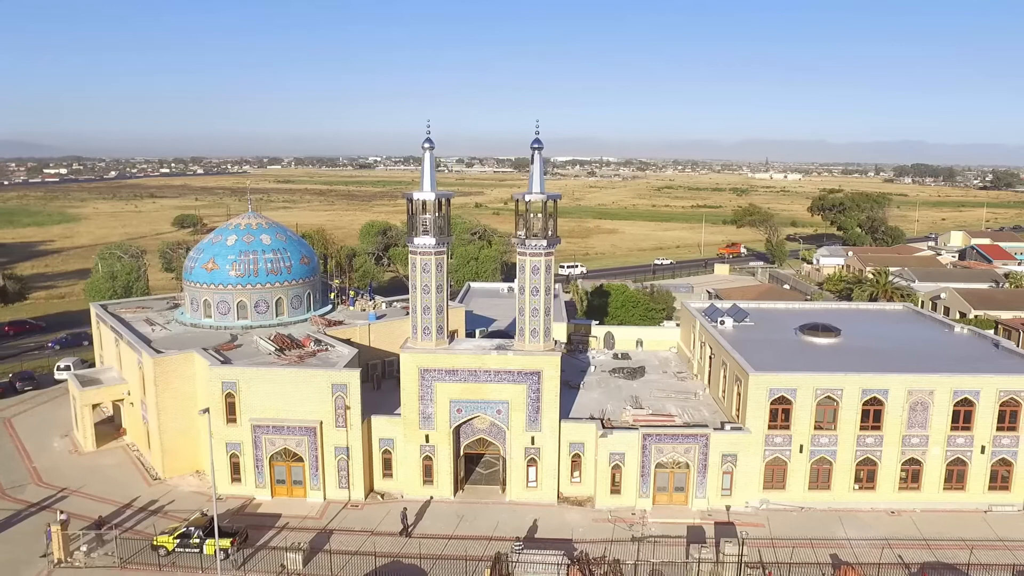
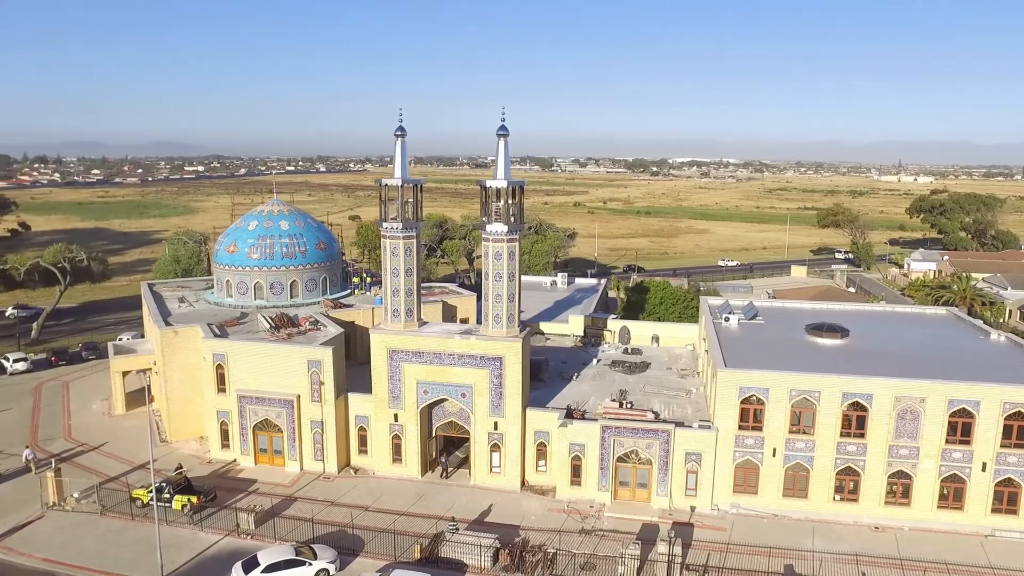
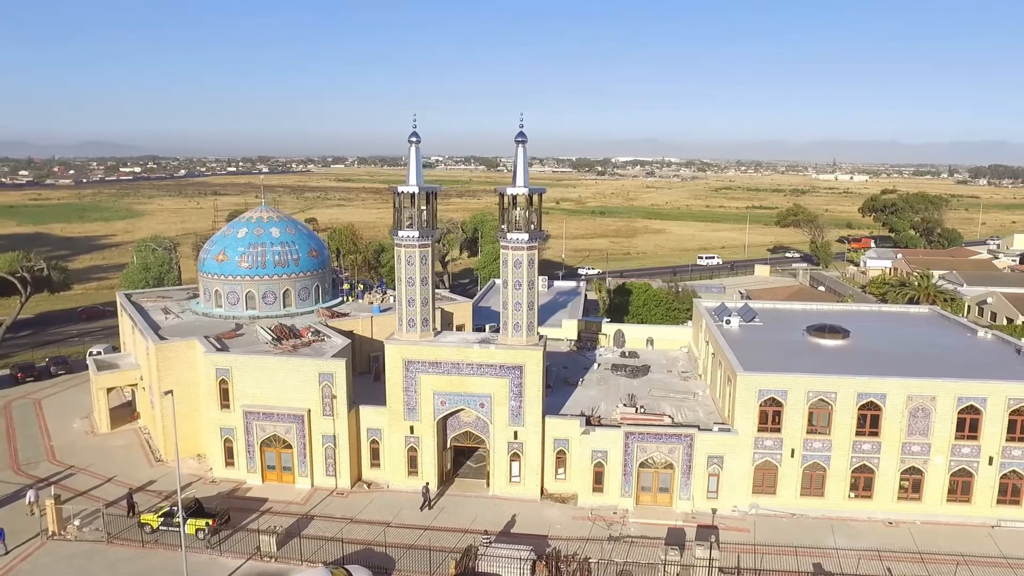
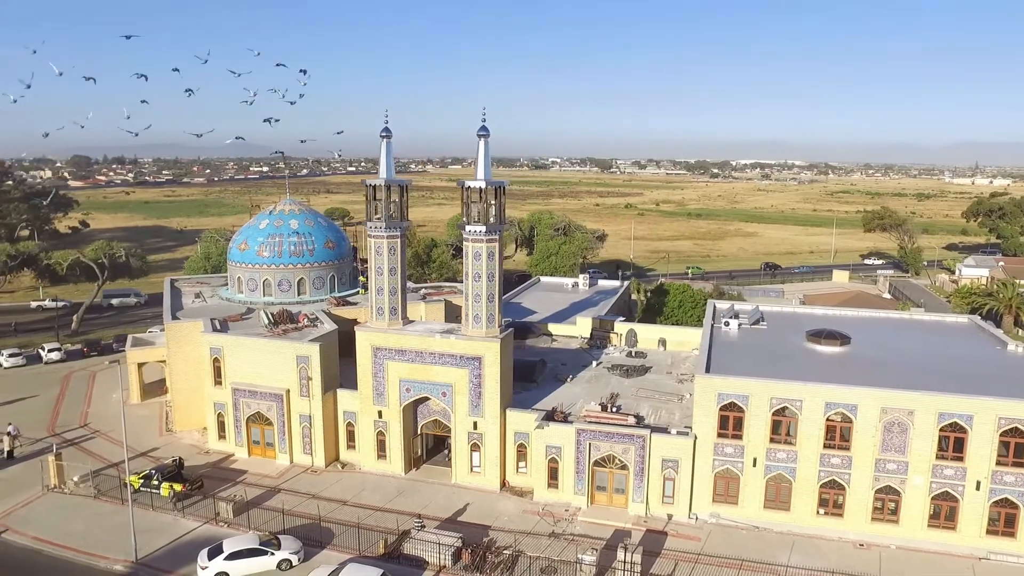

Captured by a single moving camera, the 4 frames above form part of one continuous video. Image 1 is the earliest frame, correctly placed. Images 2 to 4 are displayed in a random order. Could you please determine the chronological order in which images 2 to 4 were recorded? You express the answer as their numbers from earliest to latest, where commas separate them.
3, 2, 4
